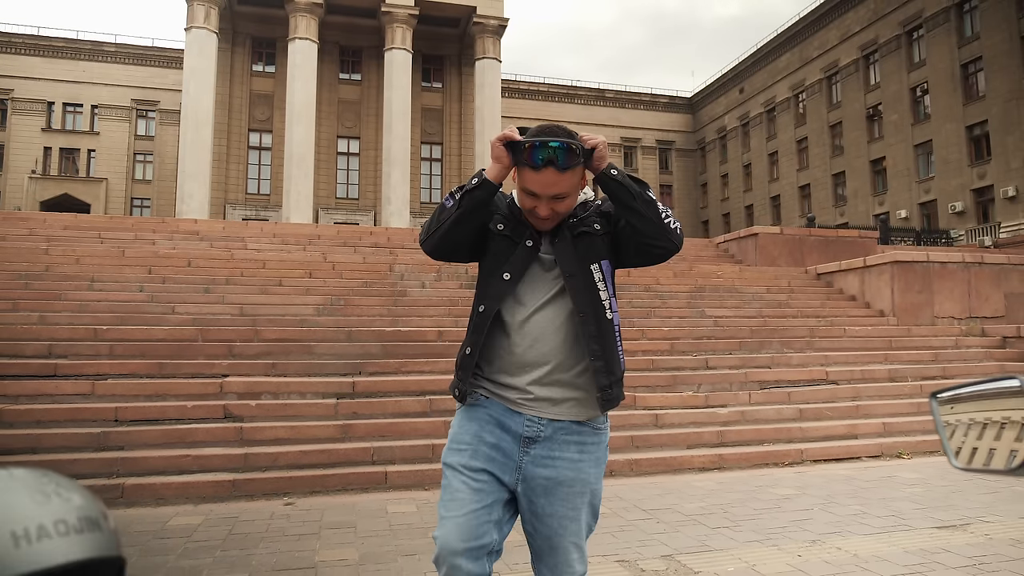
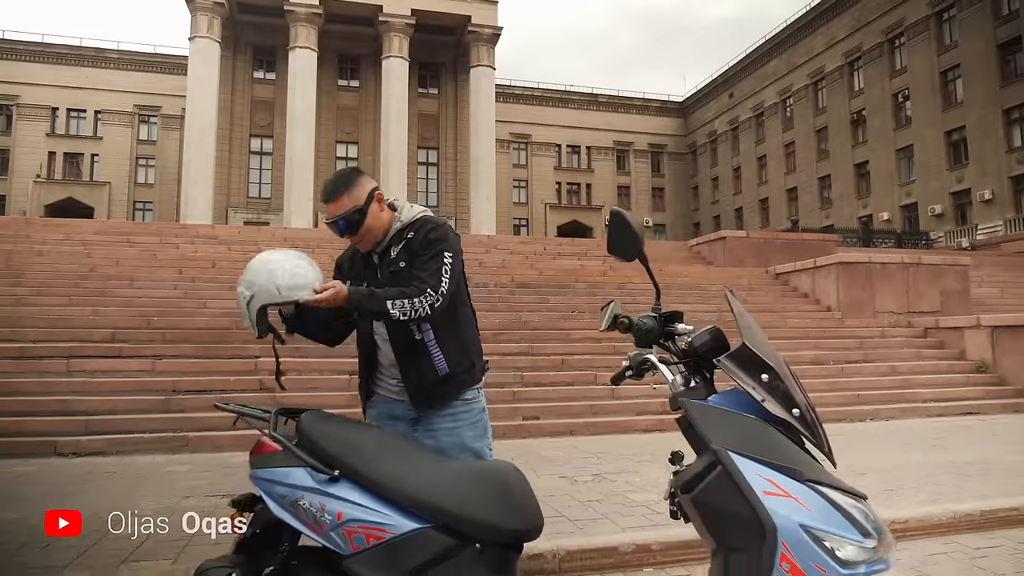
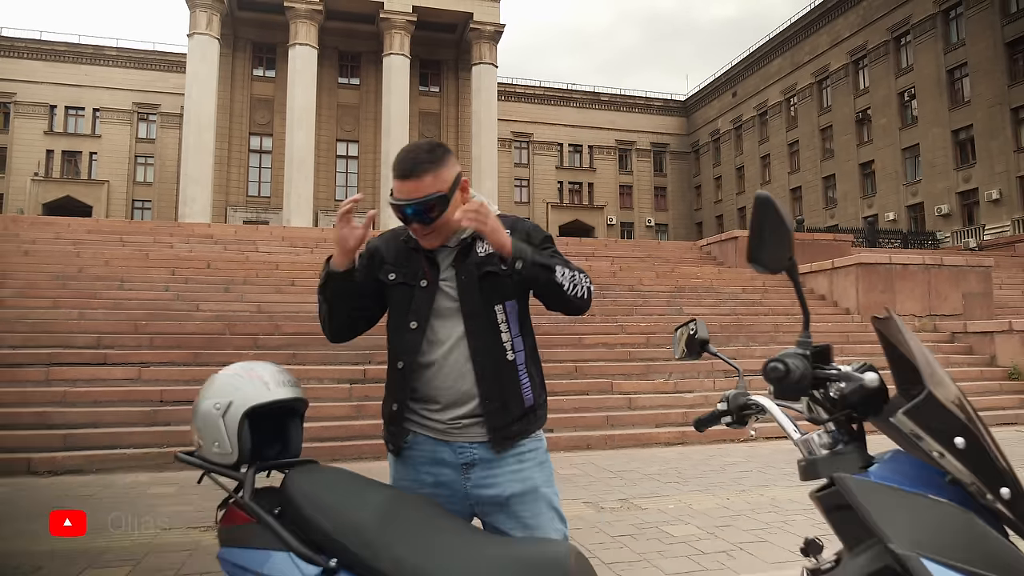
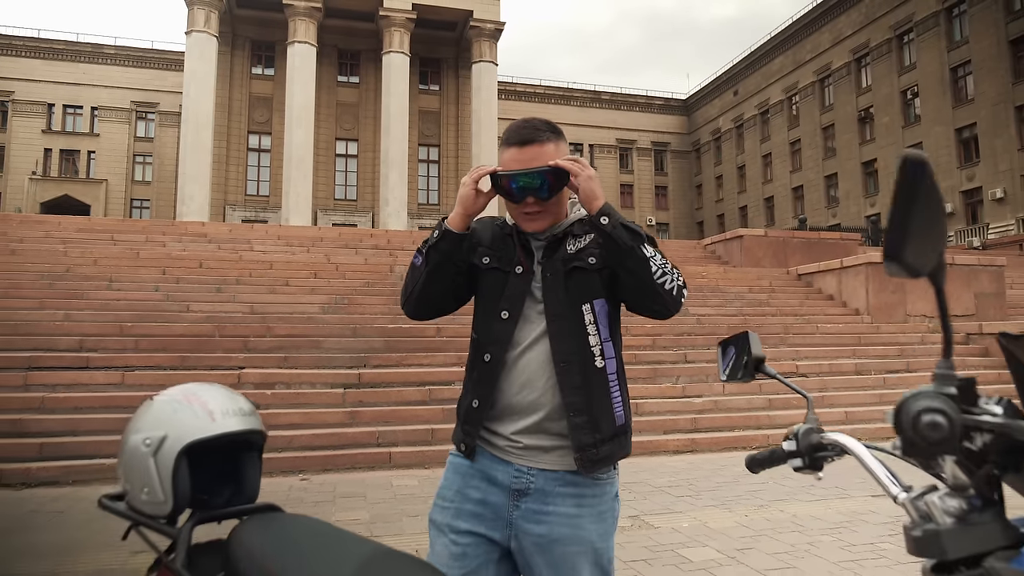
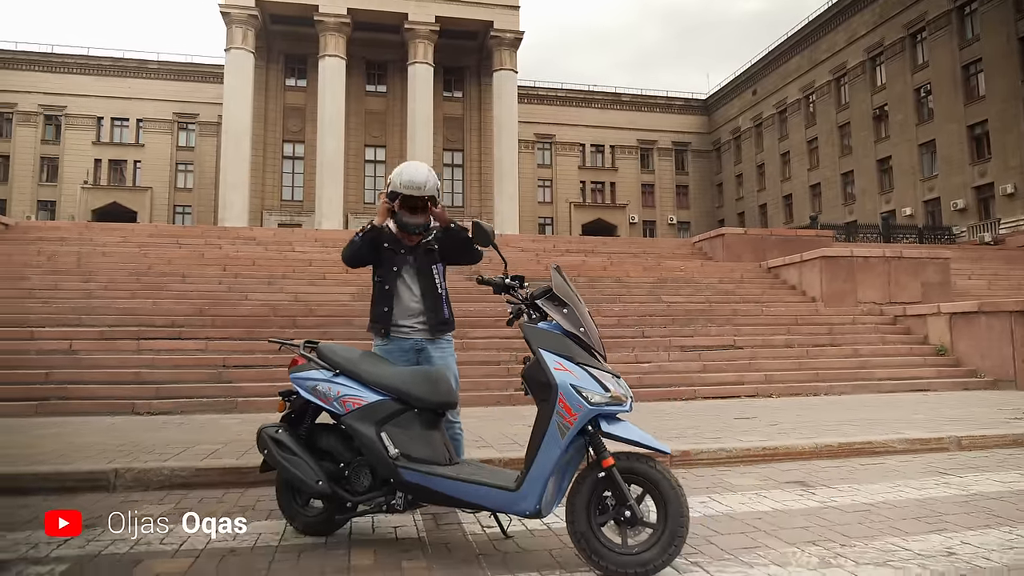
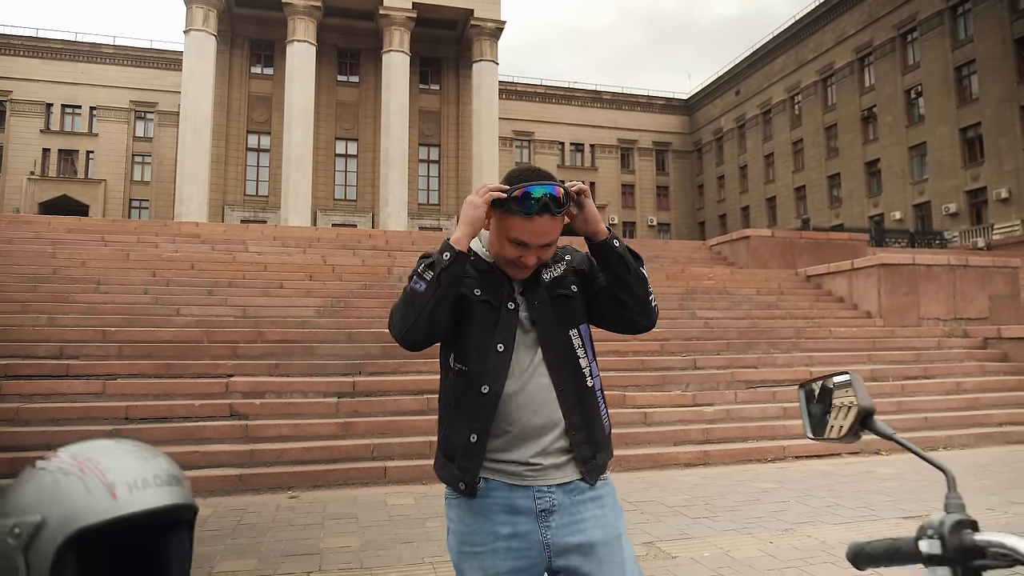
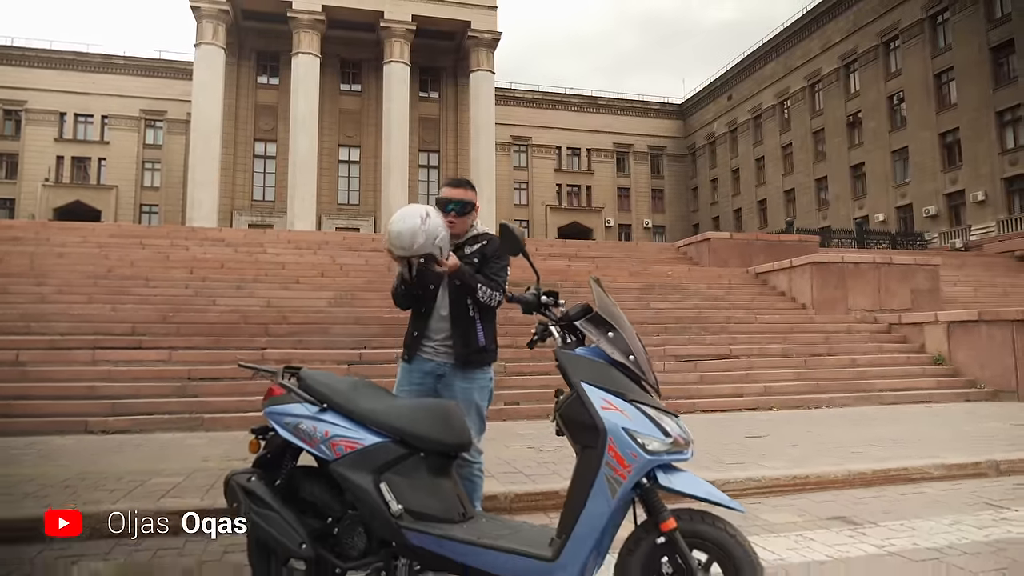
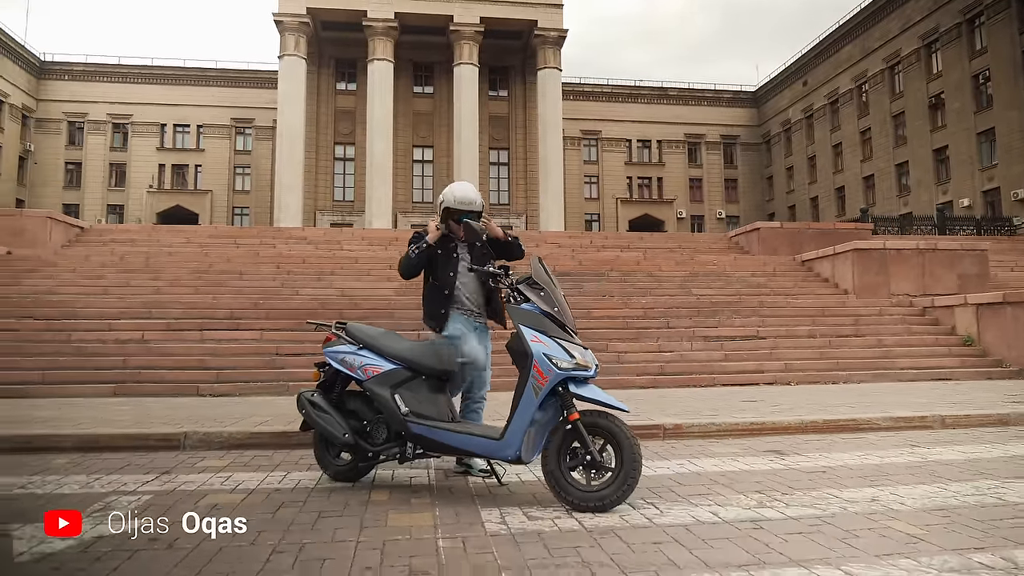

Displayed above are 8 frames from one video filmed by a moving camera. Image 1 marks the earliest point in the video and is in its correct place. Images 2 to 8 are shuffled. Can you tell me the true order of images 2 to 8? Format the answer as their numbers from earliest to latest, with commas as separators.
6, 4, 3, 2, 7, 5, 8
